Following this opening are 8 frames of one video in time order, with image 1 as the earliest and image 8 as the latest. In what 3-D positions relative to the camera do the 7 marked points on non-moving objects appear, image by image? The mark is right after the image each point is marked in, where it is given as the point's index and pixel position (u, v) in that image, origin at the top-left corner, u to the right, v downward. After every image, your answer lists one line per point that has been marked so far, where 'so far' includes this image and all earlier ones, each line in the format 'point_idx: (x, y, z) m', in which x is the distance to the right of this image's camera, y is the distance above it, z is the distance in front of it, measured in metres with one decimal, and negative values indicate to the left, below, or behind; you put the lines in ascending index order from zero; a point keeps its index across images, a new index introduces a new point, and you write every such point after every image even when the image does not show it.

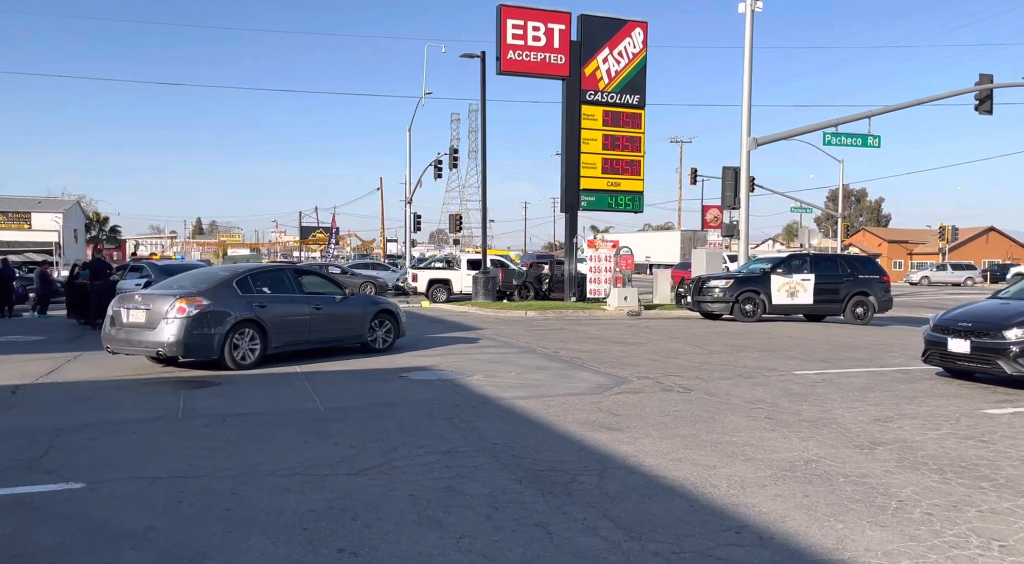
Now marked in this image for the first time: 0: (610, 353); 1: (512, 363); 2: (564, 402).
0: (+1.6, -1.2, +14.2) m
1: (0.0, -1.2, +12.9) m
2: (+0.6, -1.3, +9.6) m
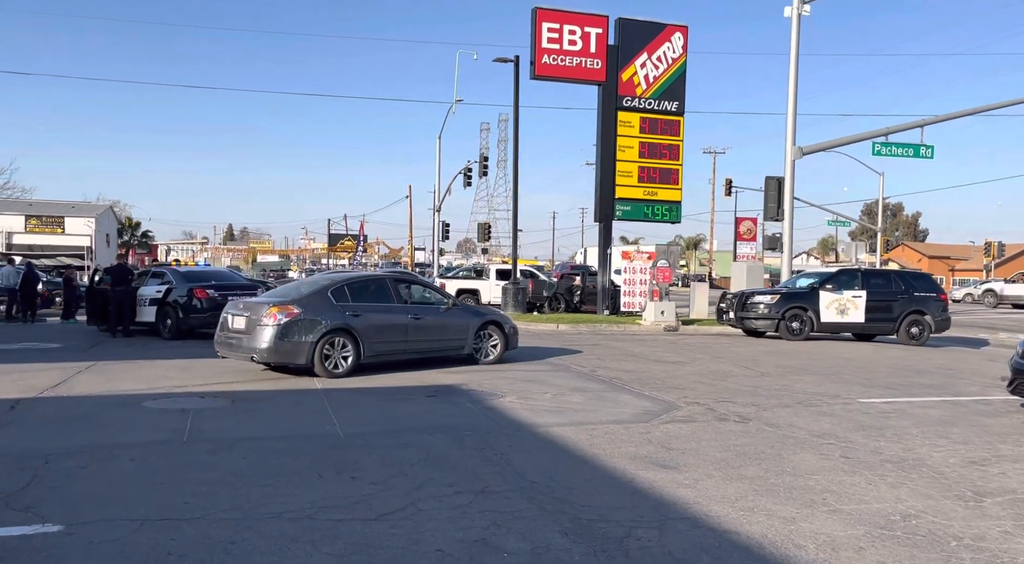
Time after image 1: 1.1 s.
0: (+2.2, -1.4, +13.2) m
1: (+0.5, -1.4, +12.0) m
2: (+1.0, -1.5, +8.6) m
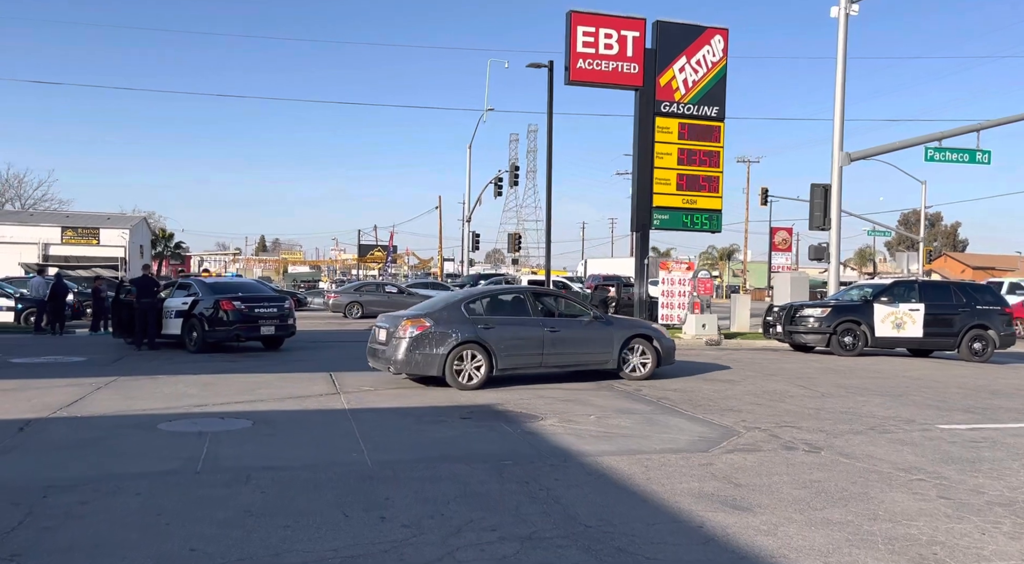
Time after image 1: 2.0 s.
0: (+2.8, -1.6, +12.3) m
1: (+1.1, -1.6, +11.1) m
2: (+1.4, -1.6, +7.7) m
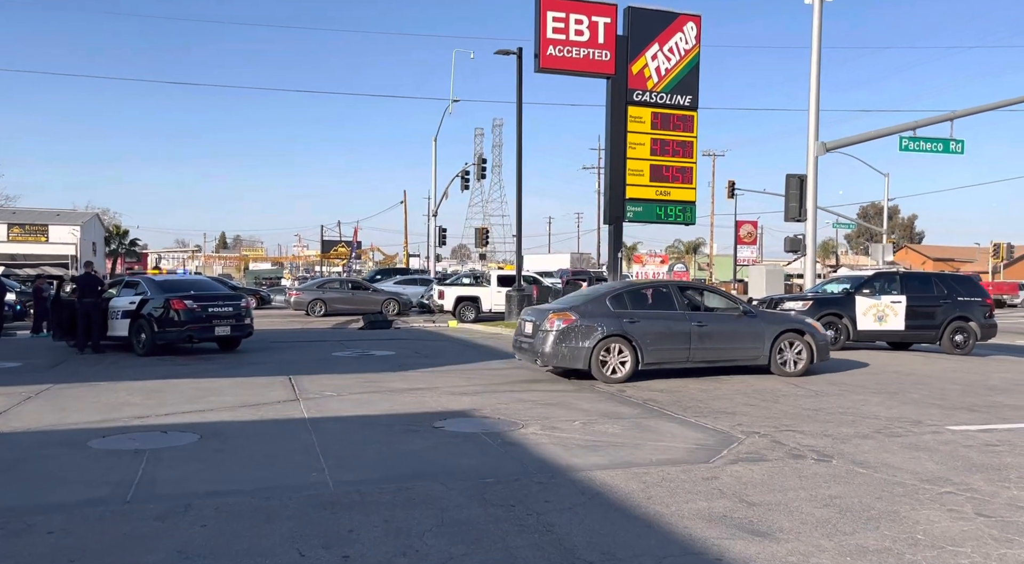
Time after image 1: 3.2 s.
0: (+2.4, -1.5, +11.5) m
1: (+0.8, -1.5, +10.3) m
2: (+1.3, -1.6, +6.9) m
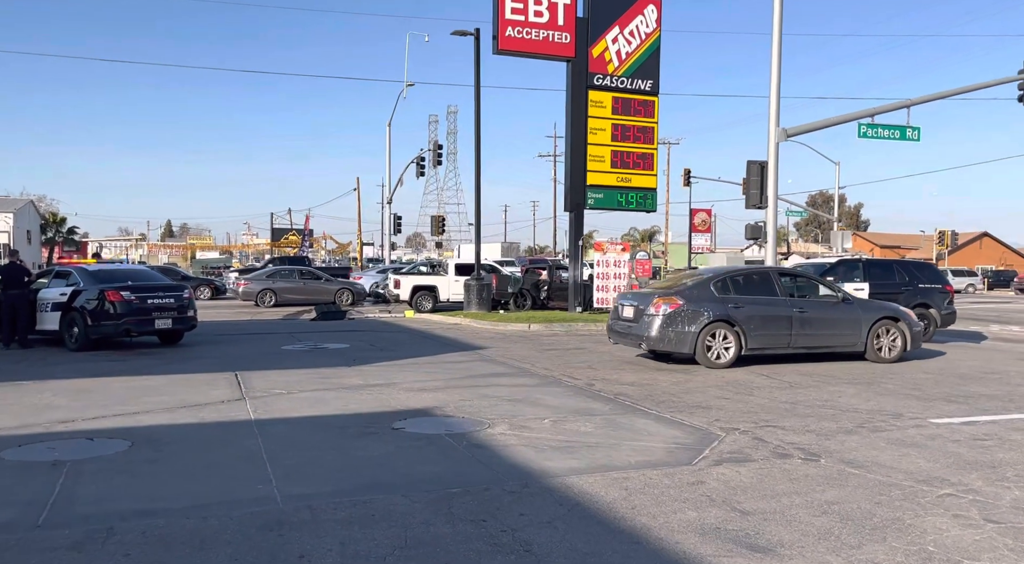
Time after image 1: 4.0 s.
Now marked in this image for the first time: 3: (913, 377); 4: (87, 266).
0: (+1.9, -1.3, +11.0) m
1: (+0.4, -1.4, +9.7) m
2: (+1.0, -1.5, +6.4) m
3: (+5.7, -1.3, +12.1) m
4: (-7.6, +0.3, +15.3) m
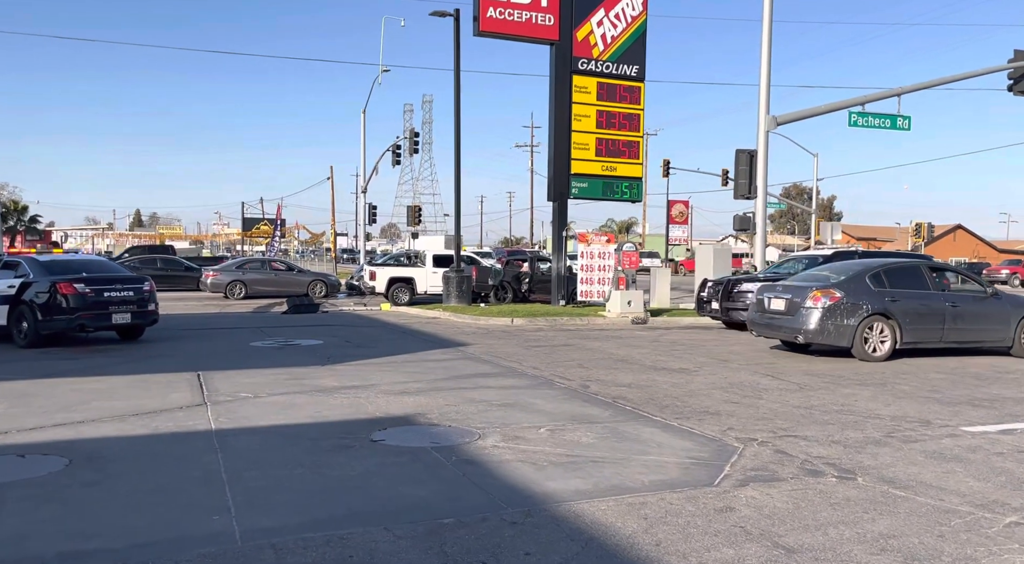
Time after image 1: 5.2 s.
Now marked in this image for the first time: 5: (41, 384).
0: (+1.8, -1.3, +10.2) m
1: (+0.3, -1.3, +8.8) m
2: (+1.0, -1.5, +5.5) m
3: (+5.5, -1.3, +11.3) m
4: (-7.8, +0.4, +14.2) m
5: (-5.4, -1.2, +9.8) m
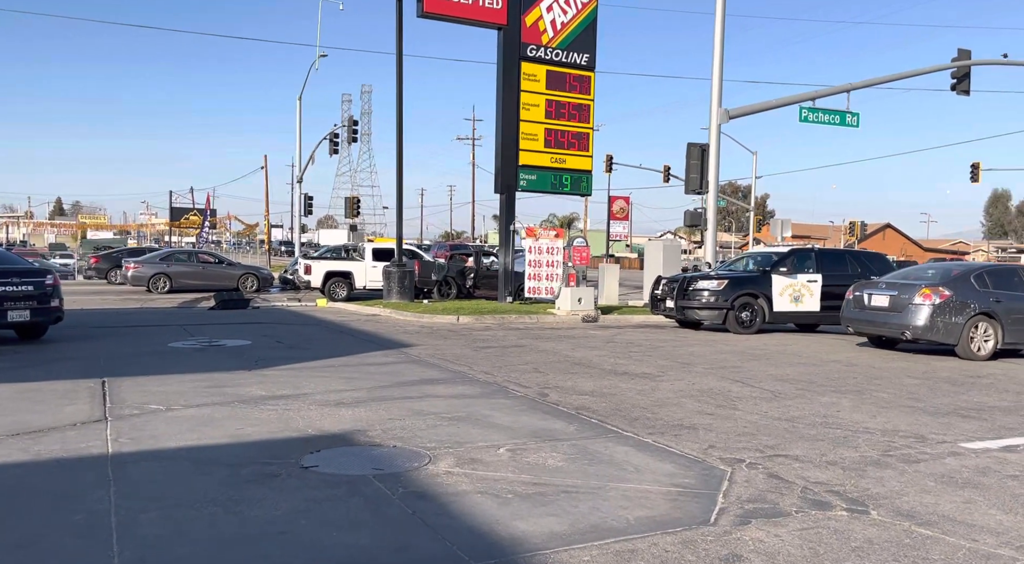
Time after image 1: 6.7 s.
0: (+1.3, -1.3, +9.3) m
1: (-0.2, -1.3, +7.8) m
2: (+0.8, -1.5, +4.5) m
3: (+4.9, -1.3, +10.7) m
4: (-8.6, +0.6, +12.5) m
5: (-5.9, -1.1, +8.4) m
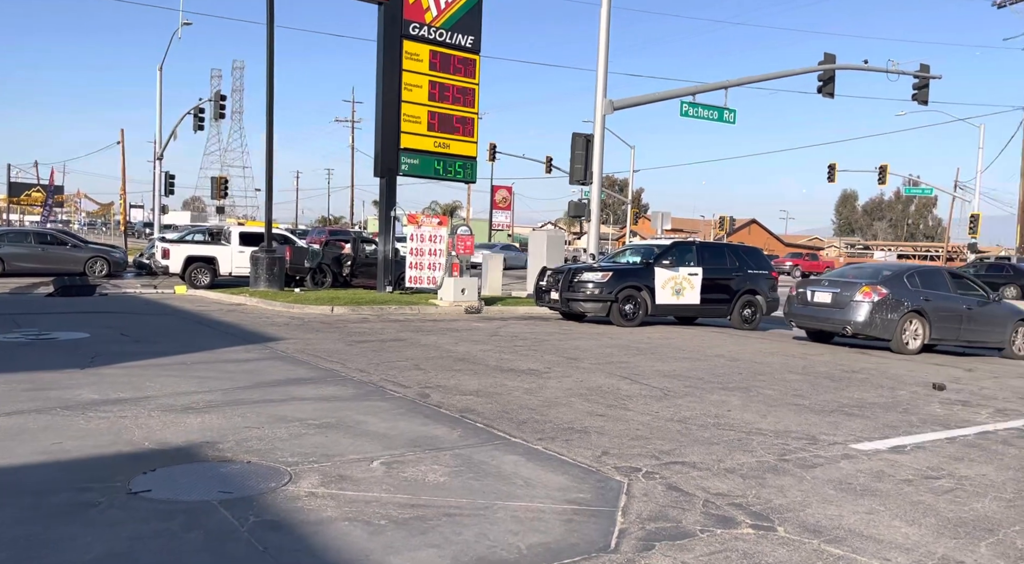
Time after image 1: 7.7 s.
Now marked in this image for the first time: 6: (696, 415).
0: (0.0, -1.2, +8.7) m
1: (-1.2, -1.2, +7.0) m
2: (+0.3, -1.5, +4.0) m
3: (+3.4, -1.2, +10.6) m
4: (-10.2, +0.8, +10.5) m
5: (-6.9, -1.0, +6.8) m
6: (+1.8, -1.3, +8.3) m
